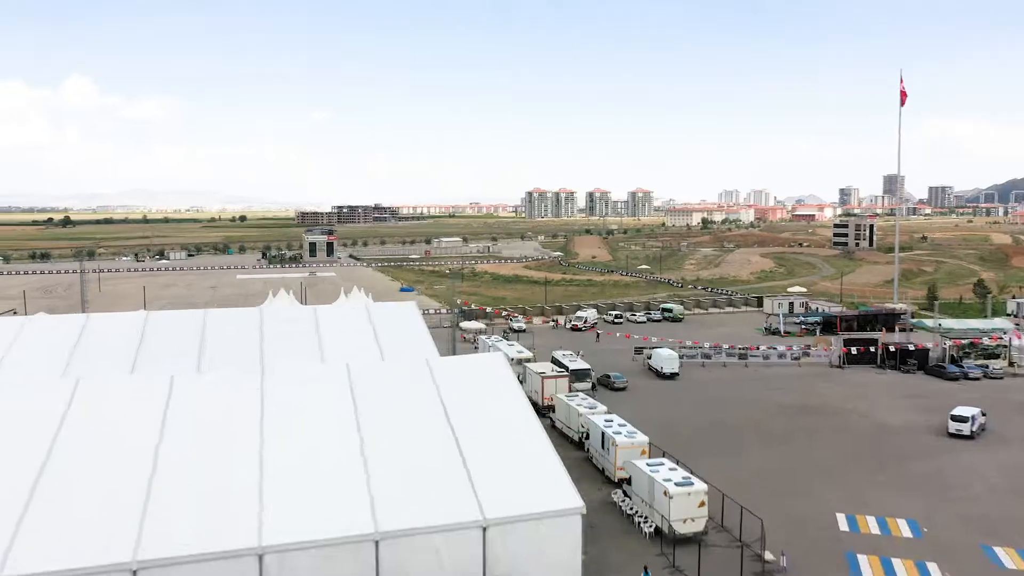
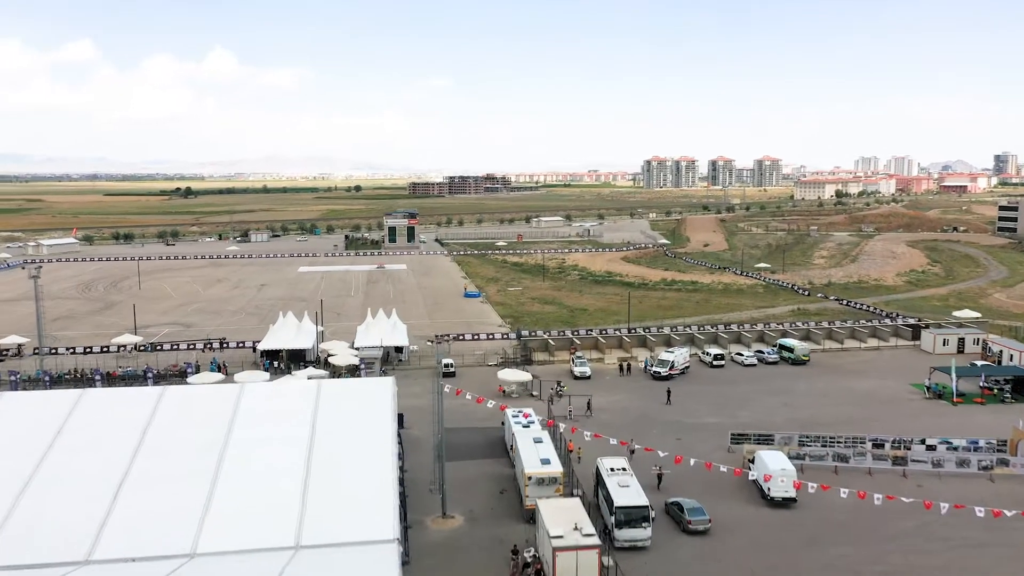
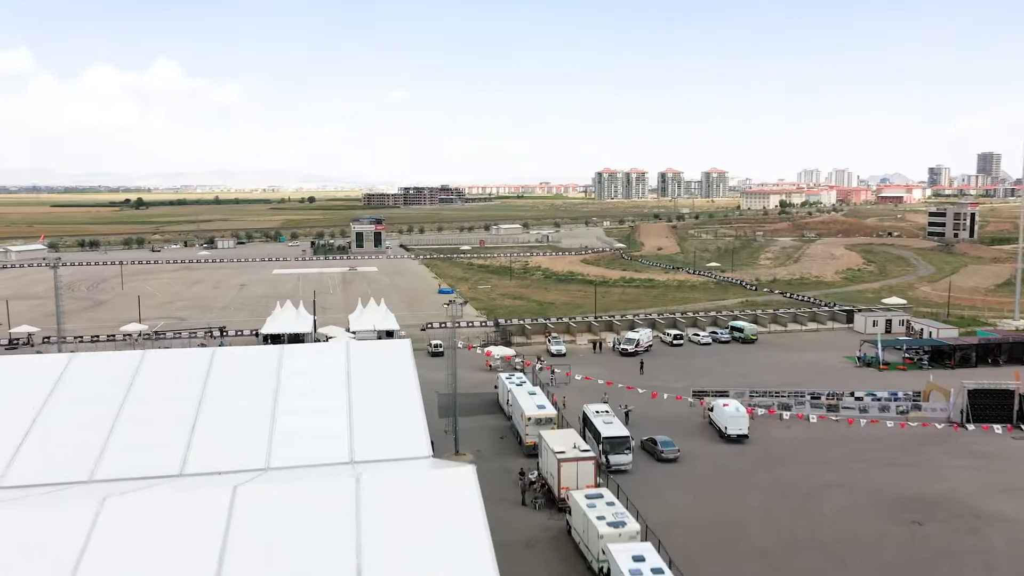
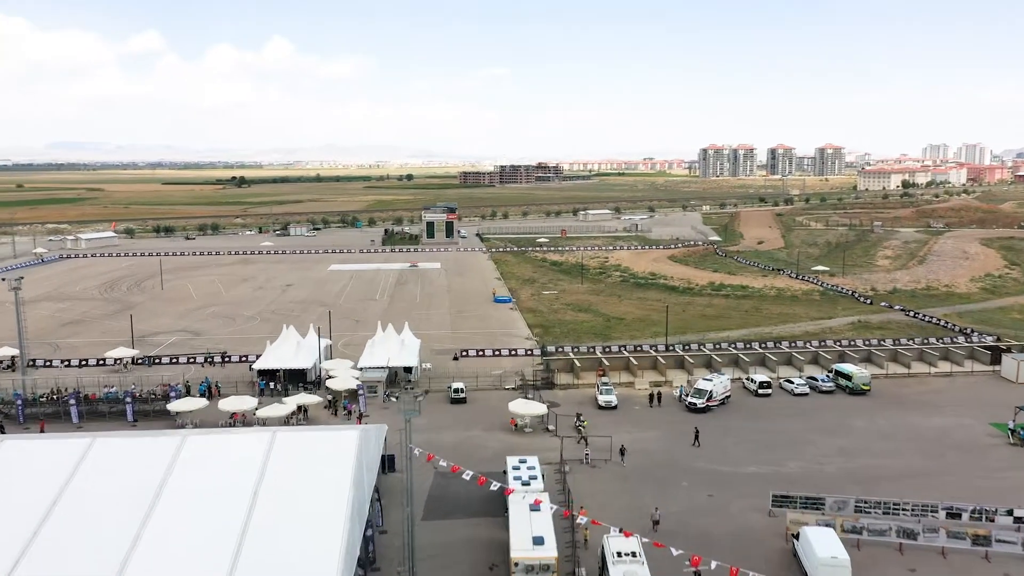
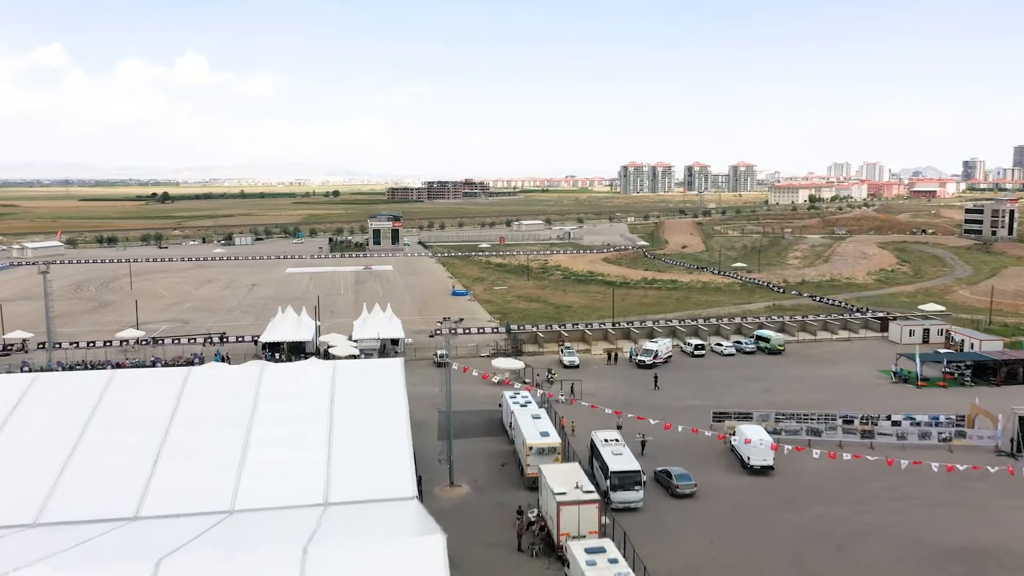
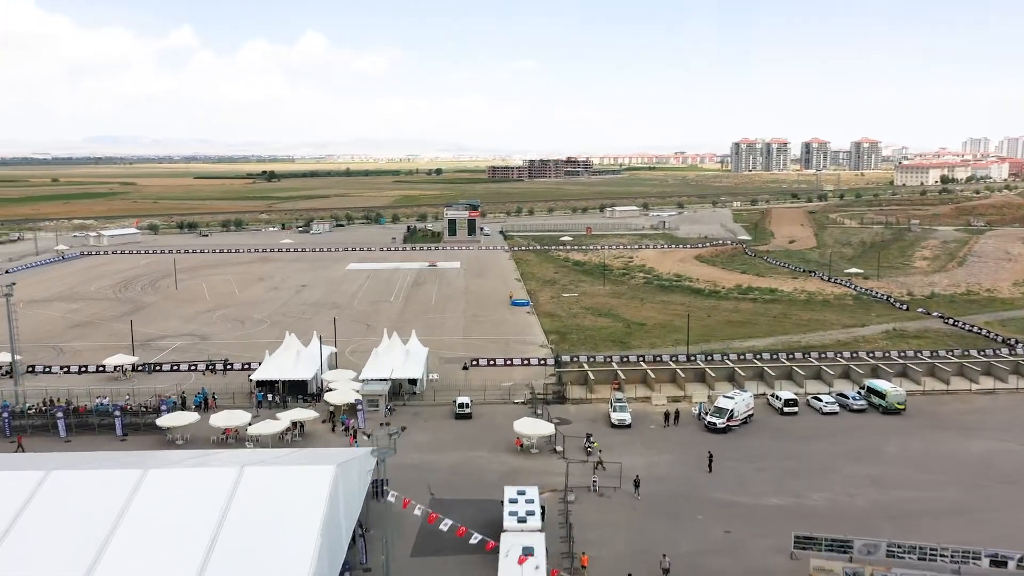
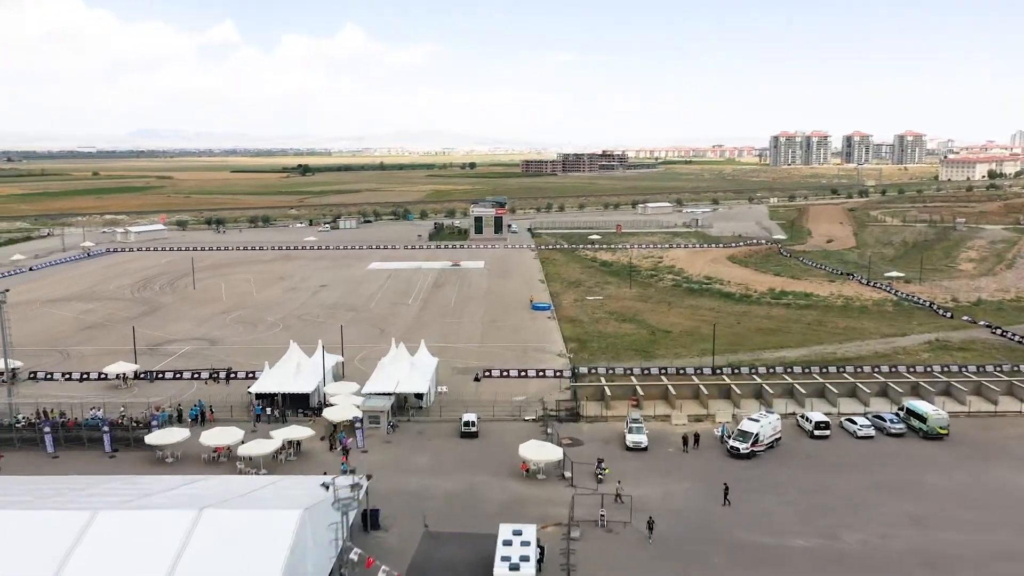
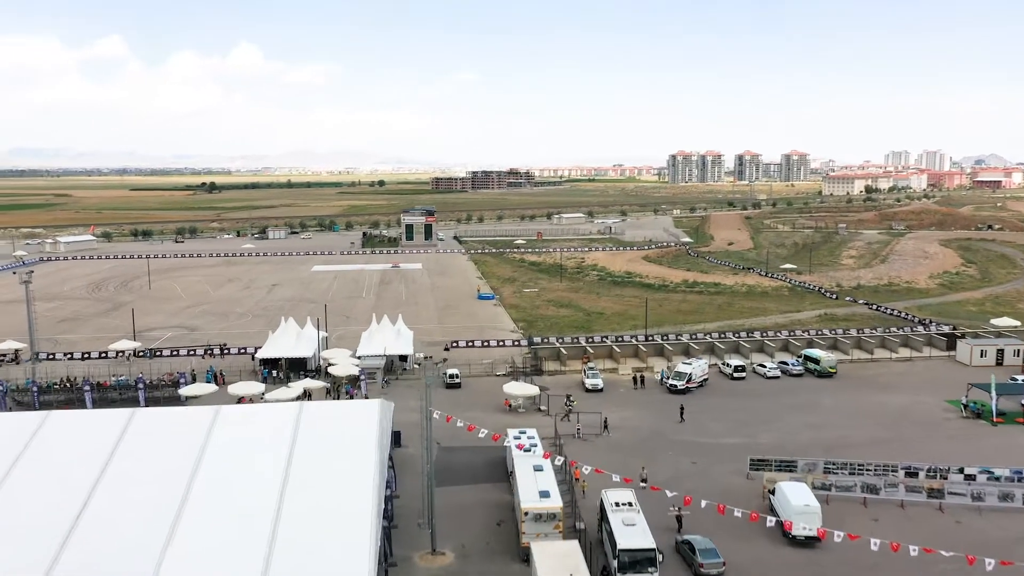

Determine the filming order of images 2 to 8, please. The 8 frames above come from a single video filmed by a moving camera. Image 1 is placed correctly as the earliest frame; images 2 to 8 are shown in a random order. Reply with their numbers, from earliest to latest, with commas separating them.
3, 5, 2, 8, 4, 6, 7
